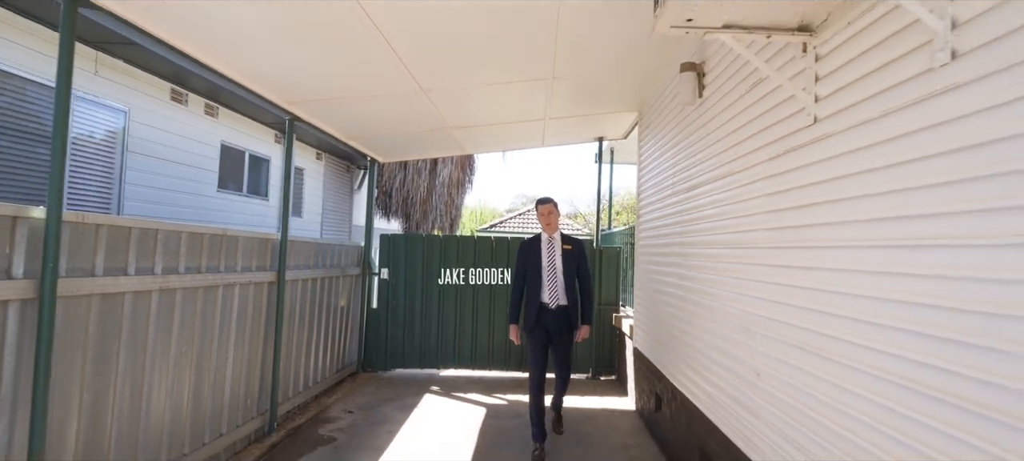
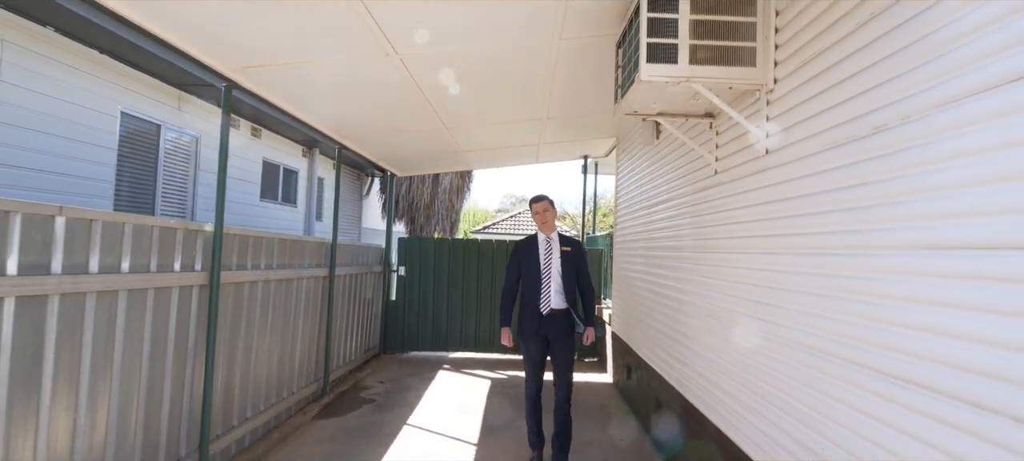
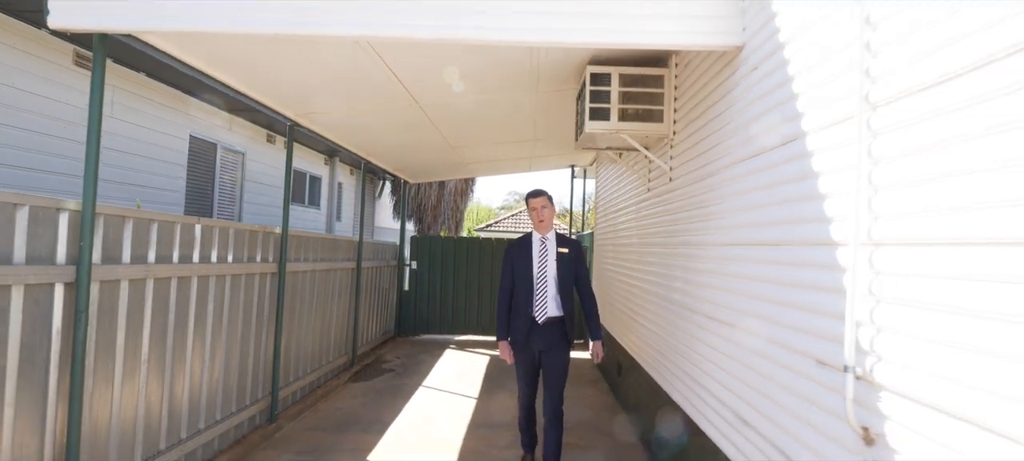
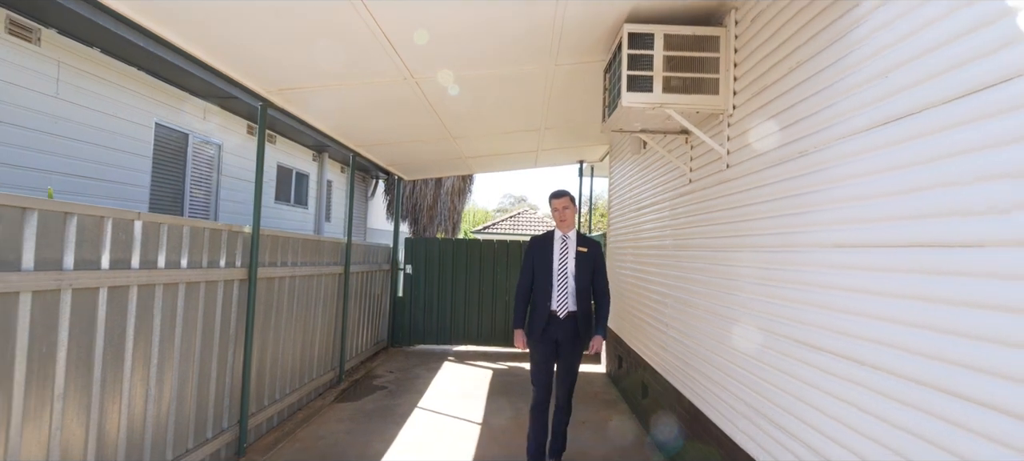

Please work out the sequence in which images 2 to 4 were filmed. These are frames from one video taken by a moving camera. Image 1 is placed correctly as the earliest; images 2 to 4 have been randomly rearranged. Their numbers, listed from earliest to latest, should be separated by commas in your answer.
2, 4, 3
